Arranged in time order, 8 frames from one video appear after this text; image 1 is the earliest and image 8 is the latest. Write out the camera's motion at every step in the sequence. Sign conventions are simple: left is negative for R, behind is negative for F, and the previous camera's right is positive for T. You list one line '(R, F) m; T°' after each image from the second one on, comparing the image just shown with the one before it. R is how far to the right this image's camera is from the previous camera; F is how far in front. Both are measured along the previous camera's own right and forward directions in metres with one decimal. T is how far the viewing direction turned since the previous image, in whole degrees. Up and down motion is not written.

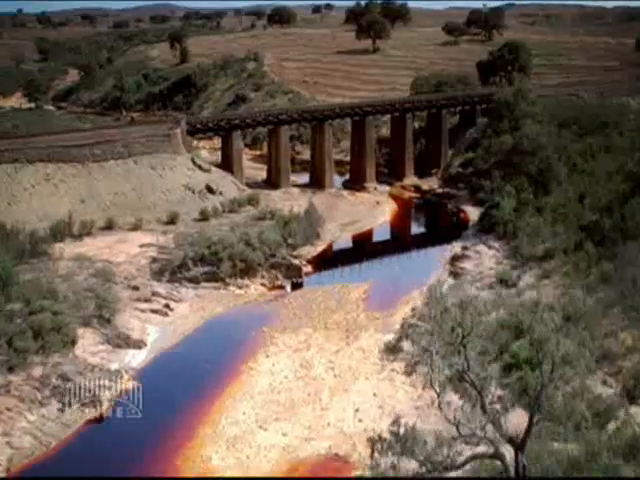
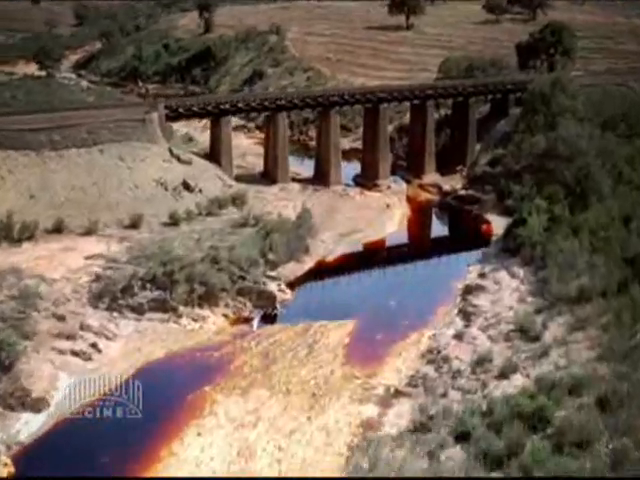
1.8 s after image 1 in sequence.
(+2.3, +7.3) m; -3°
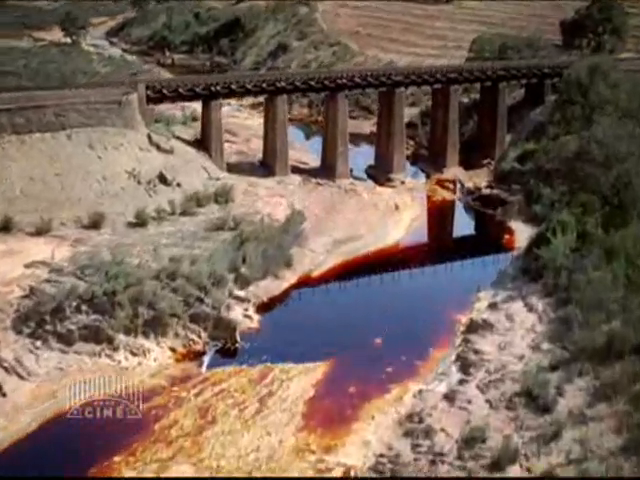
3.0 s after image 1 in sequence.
(+2.5, +5.6) m; -3°
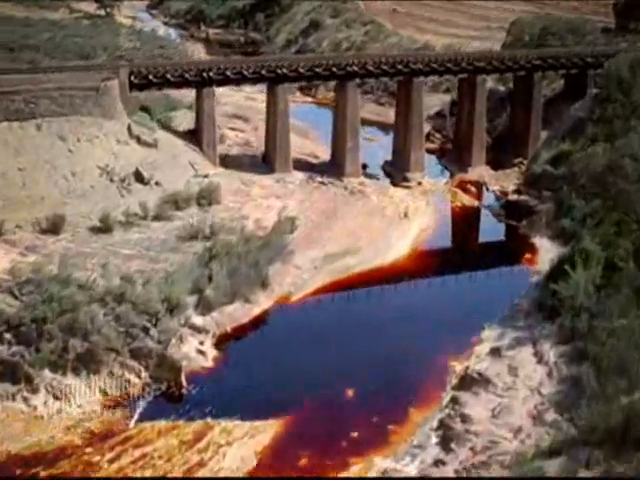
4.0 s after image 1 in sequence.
(+2.5, +4.5) m; -4°
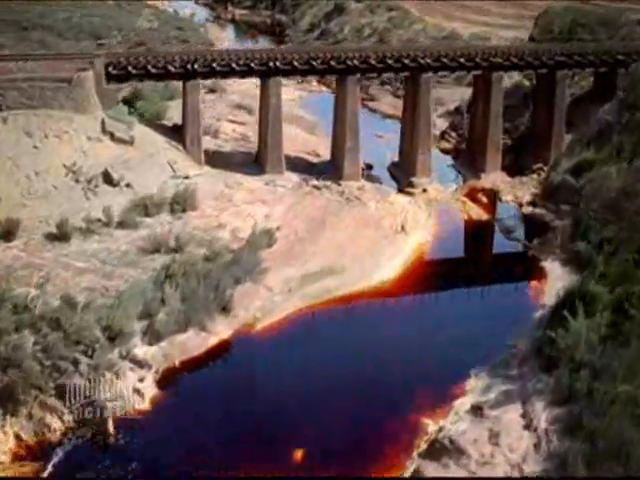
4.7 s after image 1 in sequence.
(+2.2, +3.3) m; -3°
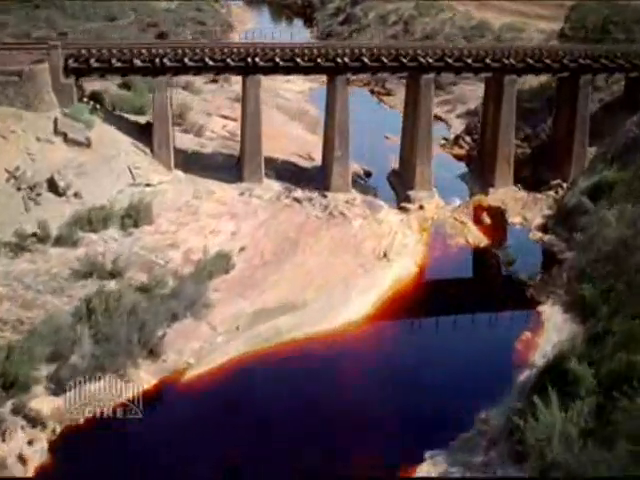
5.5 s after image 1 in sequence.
(+2.9, +3.8) m; -4°
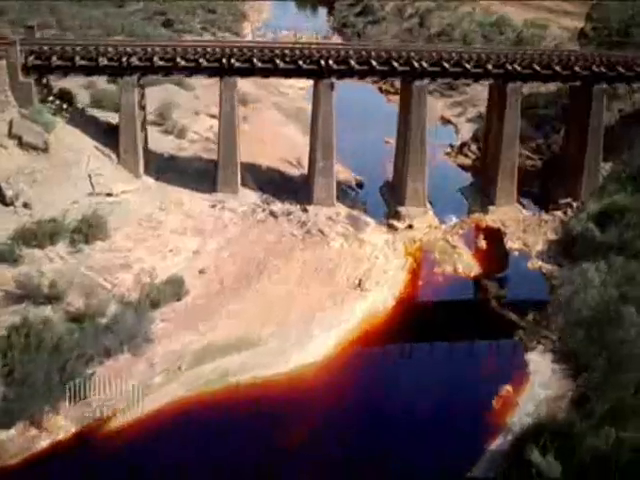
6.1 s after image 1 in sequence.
(+2.2, +2.7) m; -3°
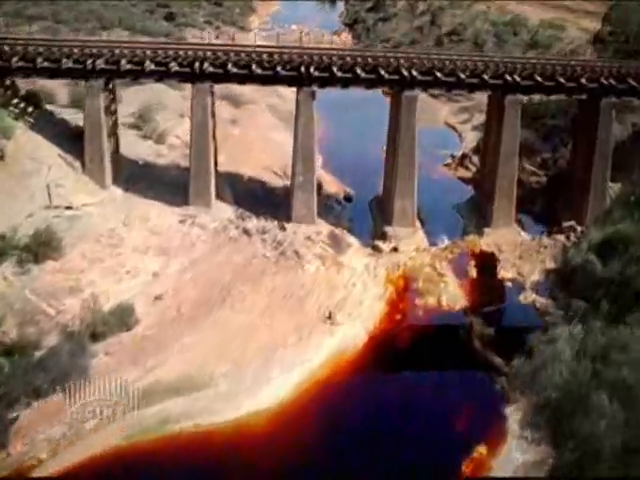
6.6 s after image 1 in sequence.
(+1.7, +2.2) m; -2°
